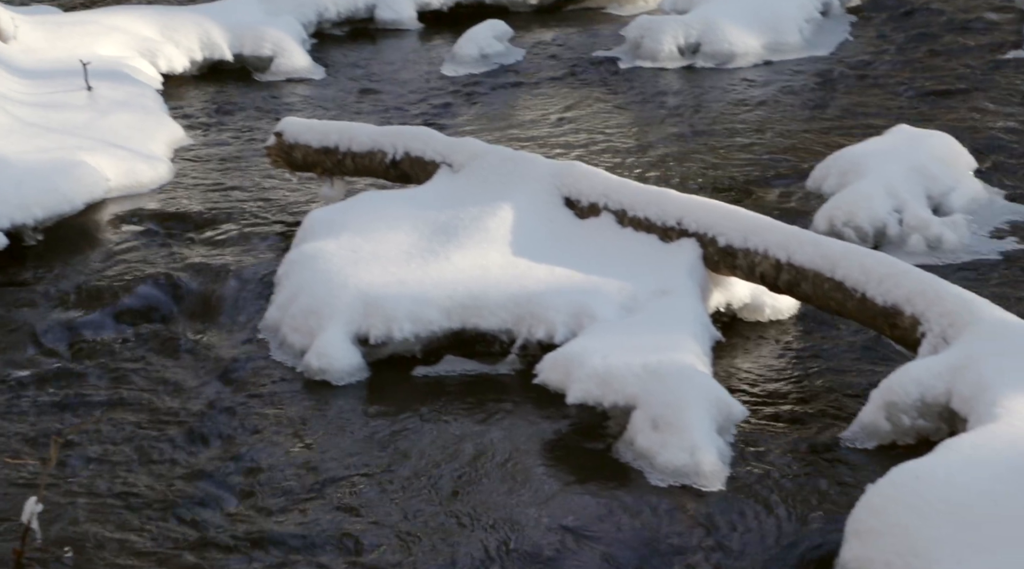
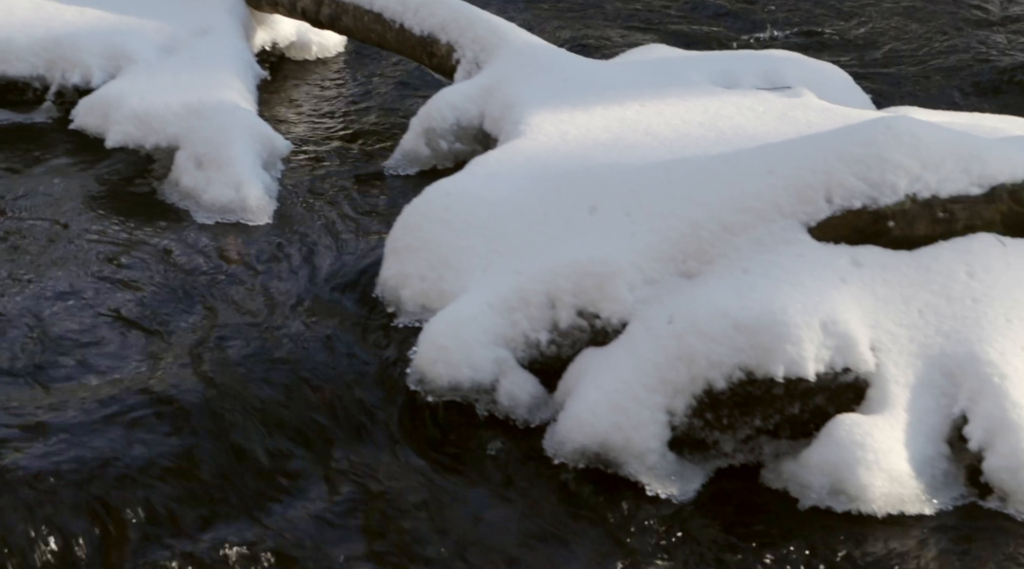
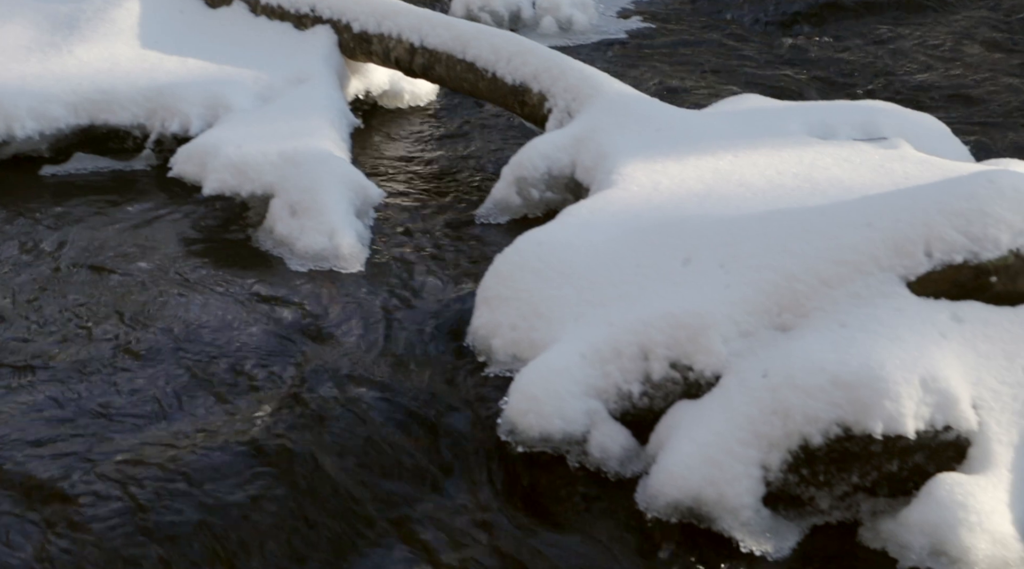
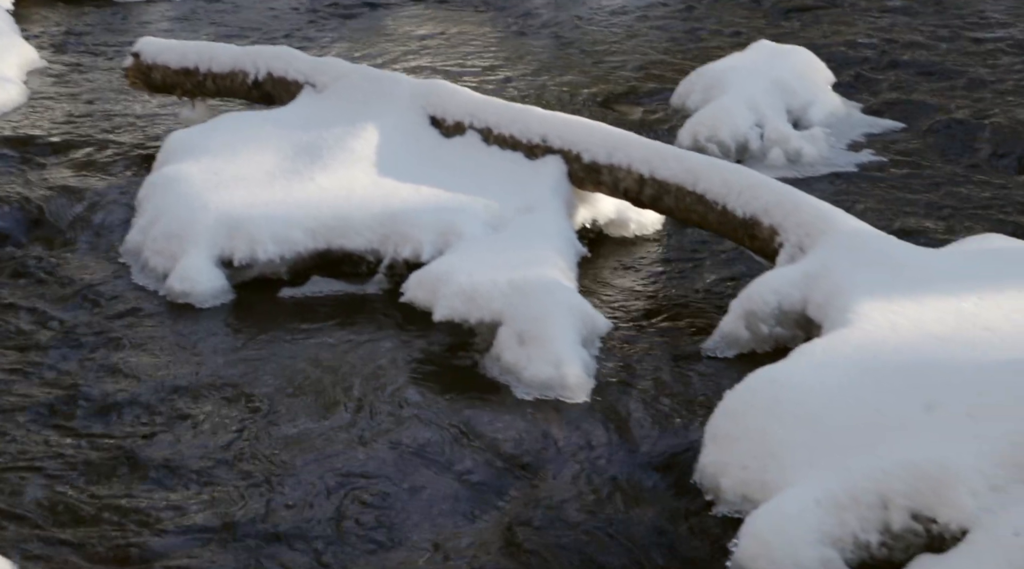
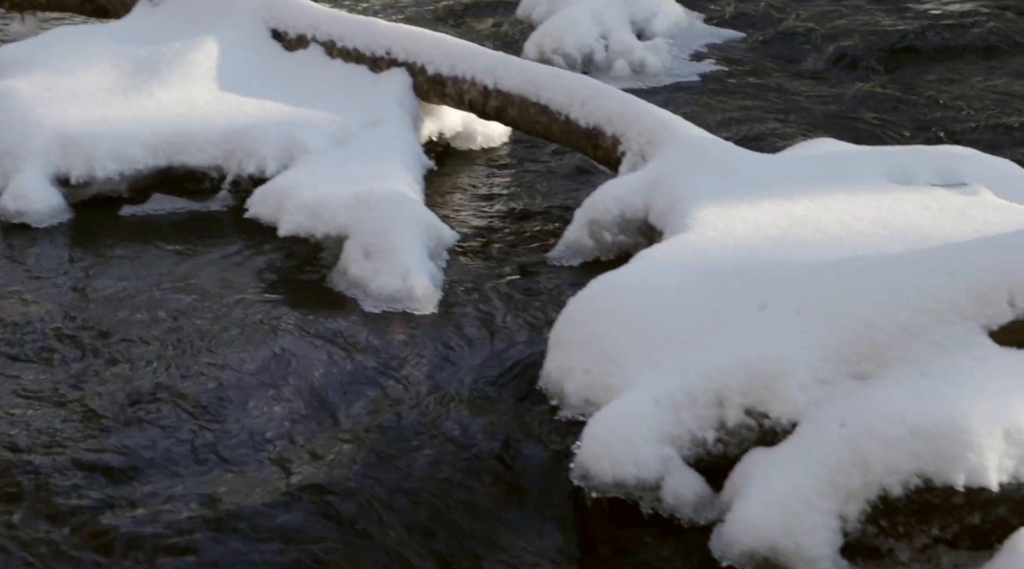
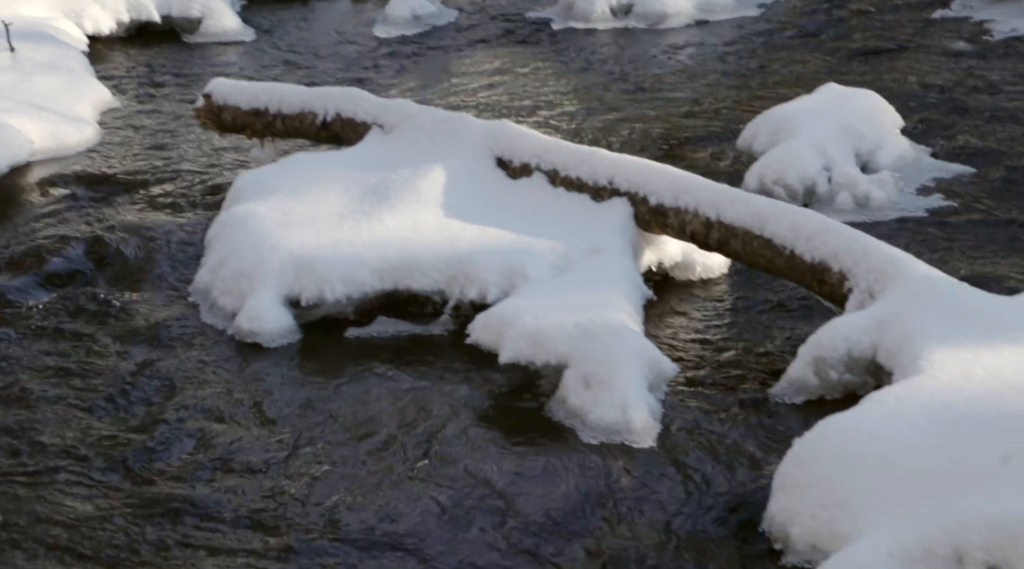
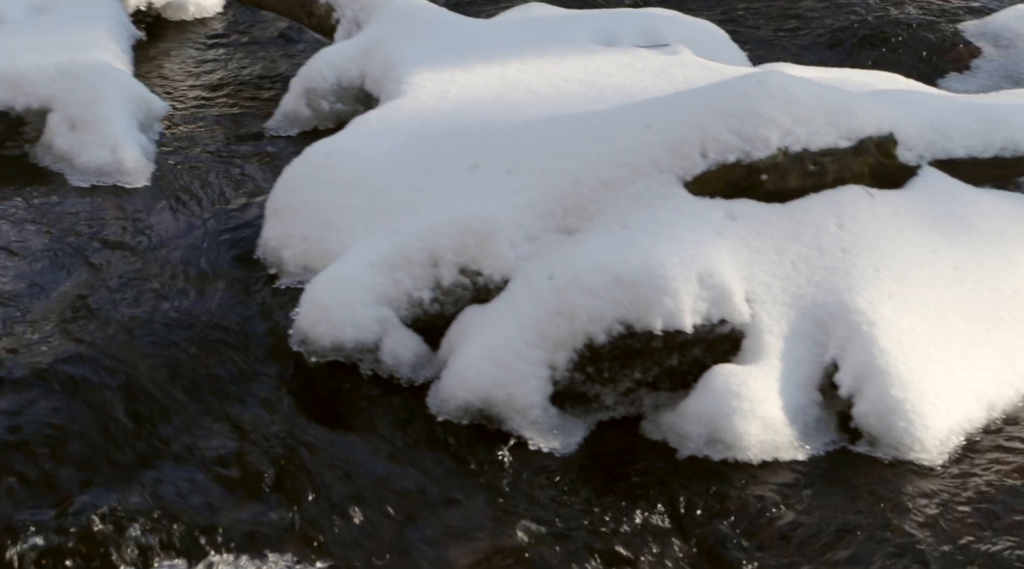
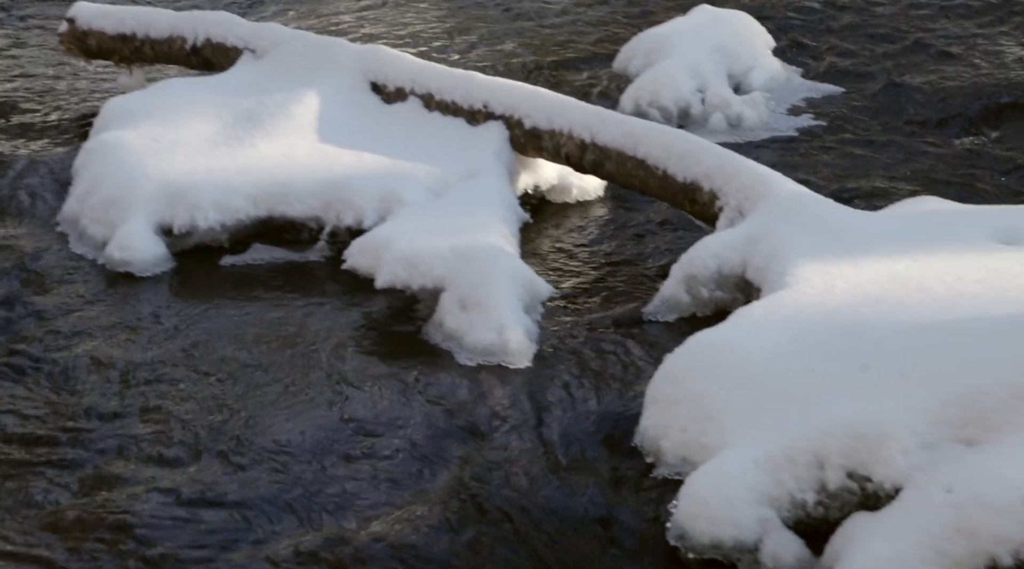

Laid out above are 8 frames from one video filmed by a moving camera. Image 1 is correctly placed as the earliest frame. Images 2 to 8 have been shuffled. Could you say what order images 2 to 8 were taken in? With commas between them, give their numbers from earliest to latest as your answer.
6, 4, 8, 5, 3, 2, 7
